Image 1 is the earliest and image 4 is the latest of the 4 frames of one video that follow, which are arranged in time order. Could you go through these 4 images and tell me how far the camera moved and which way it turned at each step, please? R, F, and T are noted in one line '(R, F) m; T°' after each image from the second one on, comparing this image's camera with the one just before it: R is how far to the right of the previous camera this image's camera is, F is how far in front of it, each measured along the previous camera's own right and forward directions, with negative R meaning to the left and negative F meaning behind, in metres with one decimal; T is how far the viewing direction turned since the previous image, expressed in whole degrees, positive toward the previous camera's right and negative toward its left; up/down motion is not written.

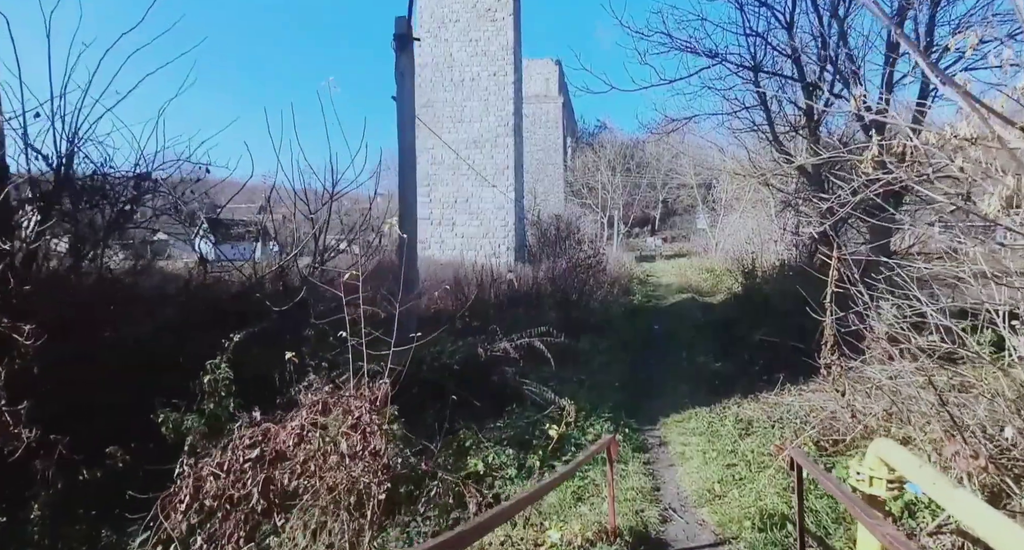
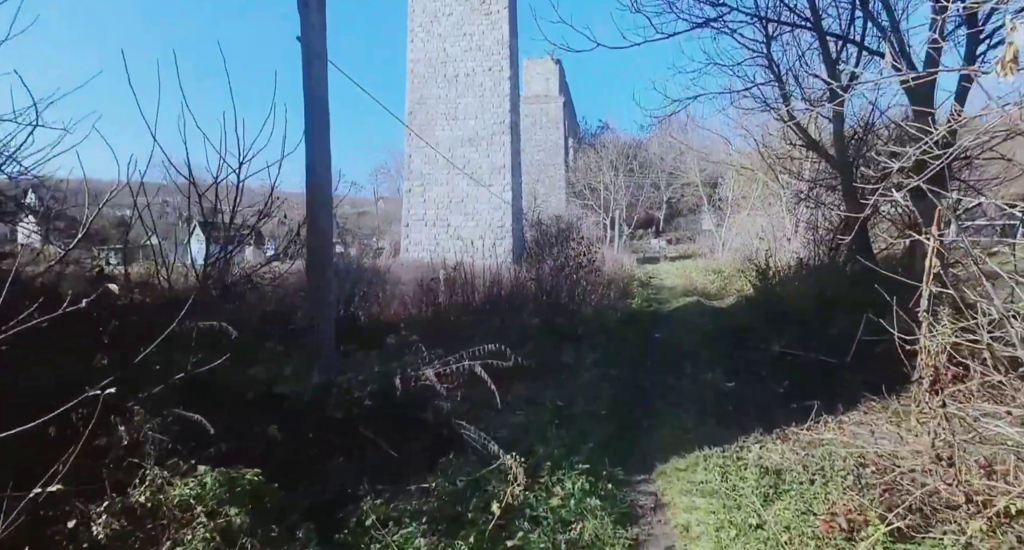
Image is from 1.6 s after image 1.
(+0.4, +1.5) m; 0°
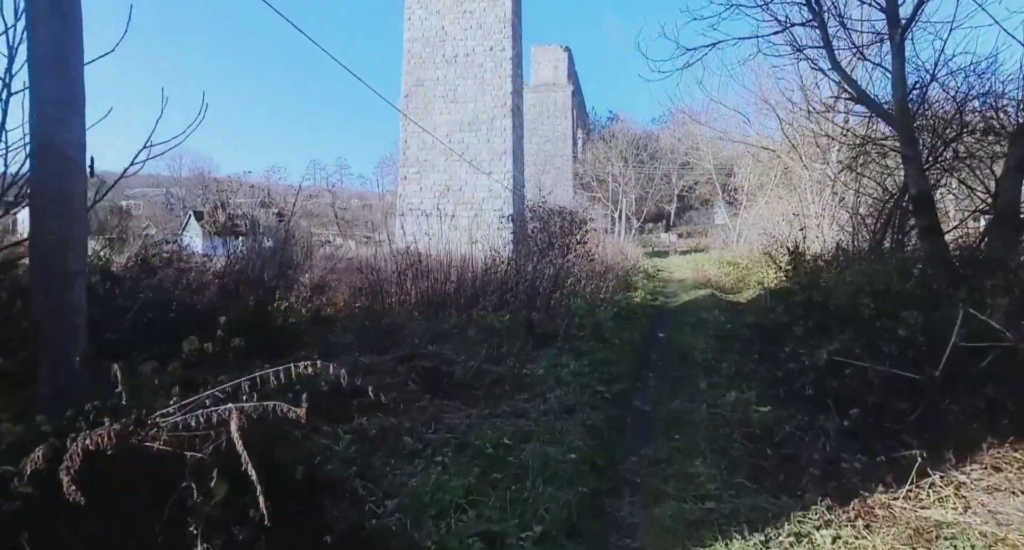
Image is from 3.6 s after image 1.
(+0.5, +2.0) m; -1°
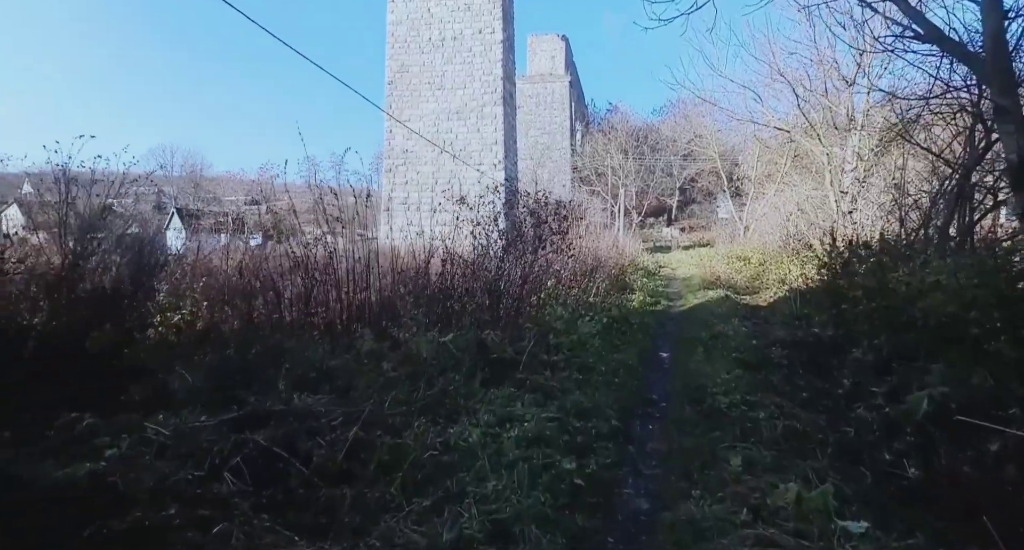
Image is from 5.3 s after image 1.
(+0.5, +2.1) m; 0°
